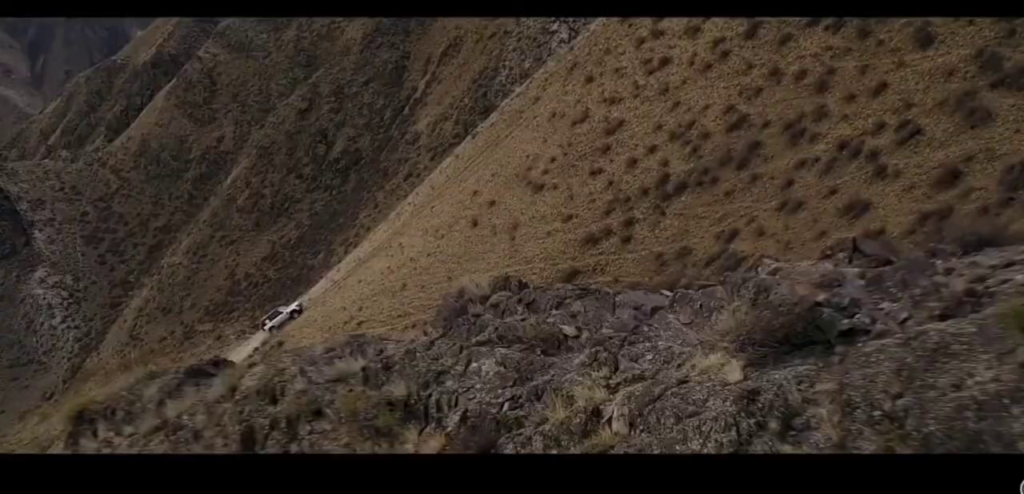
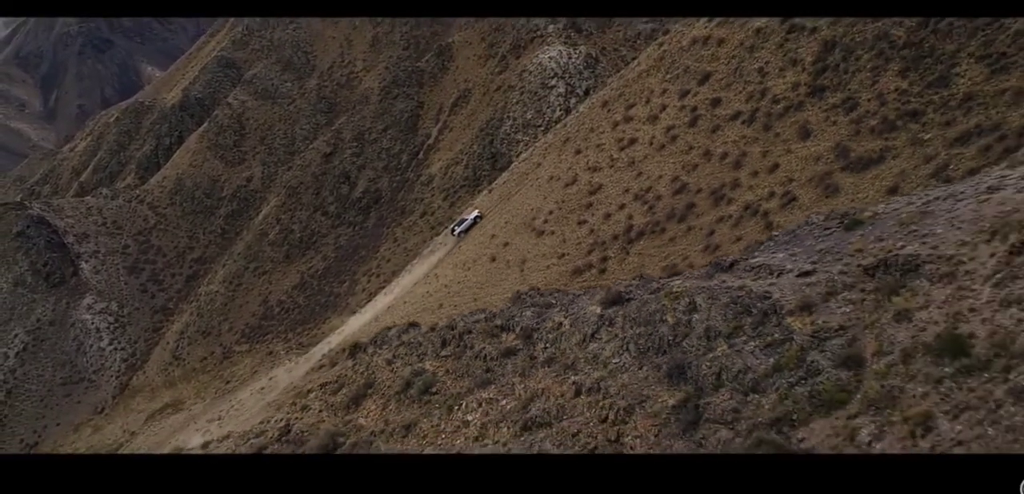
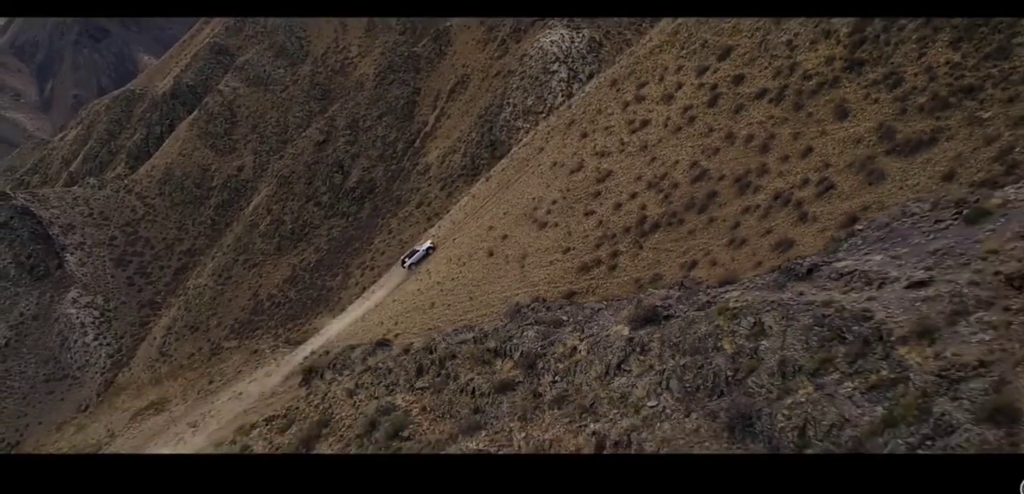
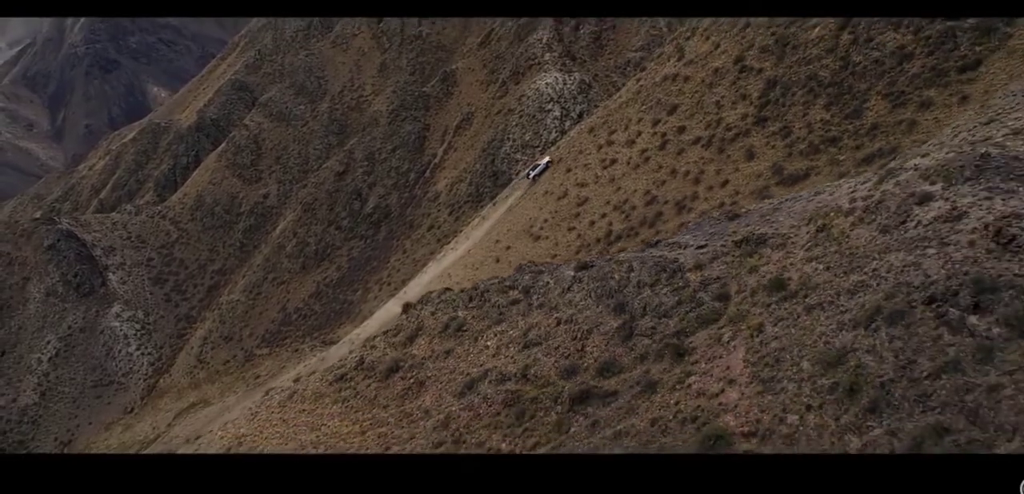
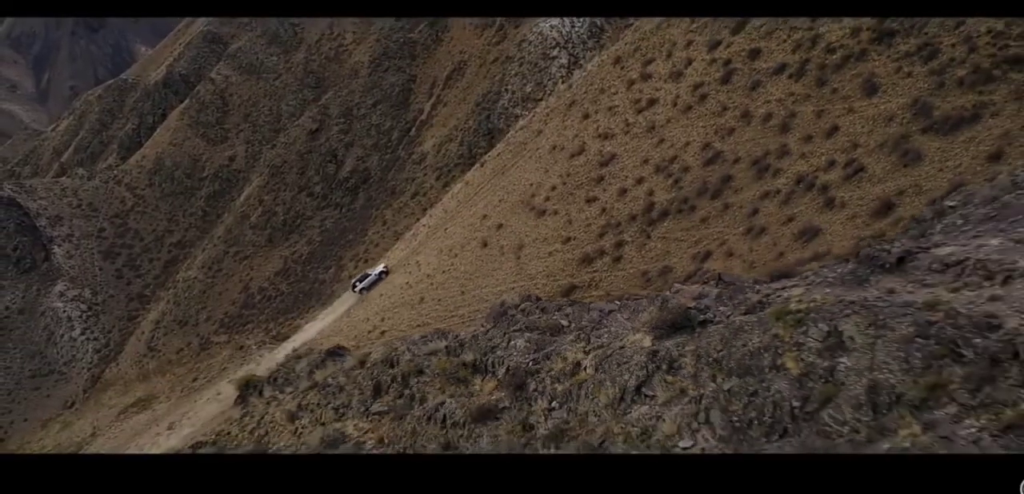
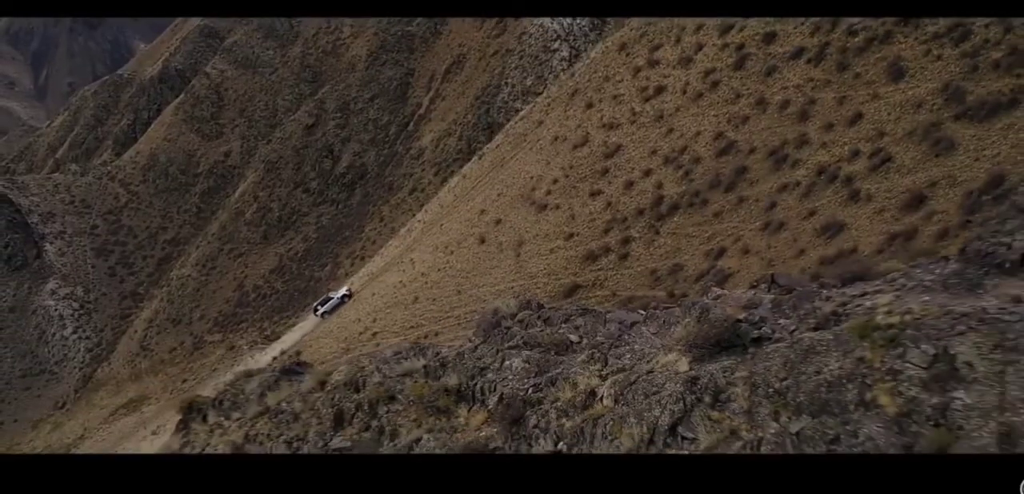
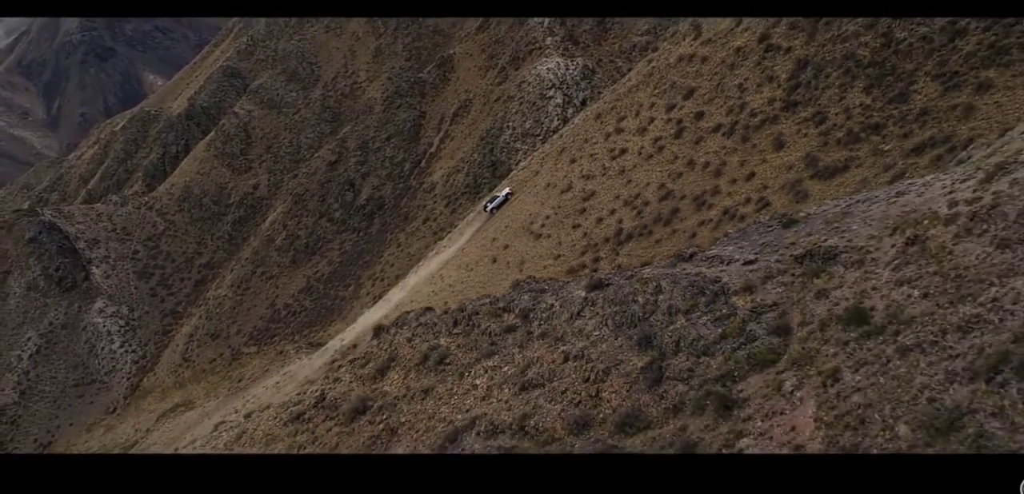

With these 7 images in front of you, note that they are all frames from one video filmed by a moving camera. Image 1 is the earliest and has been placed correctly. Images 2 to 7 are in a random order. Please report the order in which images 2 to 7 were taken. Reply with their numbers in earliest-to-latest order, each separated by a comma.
6, 5, 3, 2, 7, 4
